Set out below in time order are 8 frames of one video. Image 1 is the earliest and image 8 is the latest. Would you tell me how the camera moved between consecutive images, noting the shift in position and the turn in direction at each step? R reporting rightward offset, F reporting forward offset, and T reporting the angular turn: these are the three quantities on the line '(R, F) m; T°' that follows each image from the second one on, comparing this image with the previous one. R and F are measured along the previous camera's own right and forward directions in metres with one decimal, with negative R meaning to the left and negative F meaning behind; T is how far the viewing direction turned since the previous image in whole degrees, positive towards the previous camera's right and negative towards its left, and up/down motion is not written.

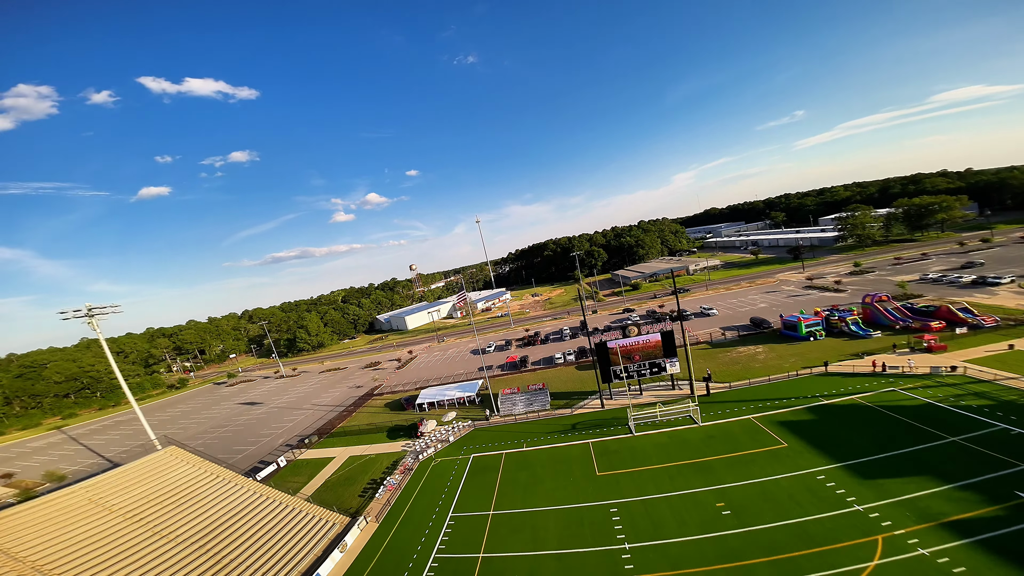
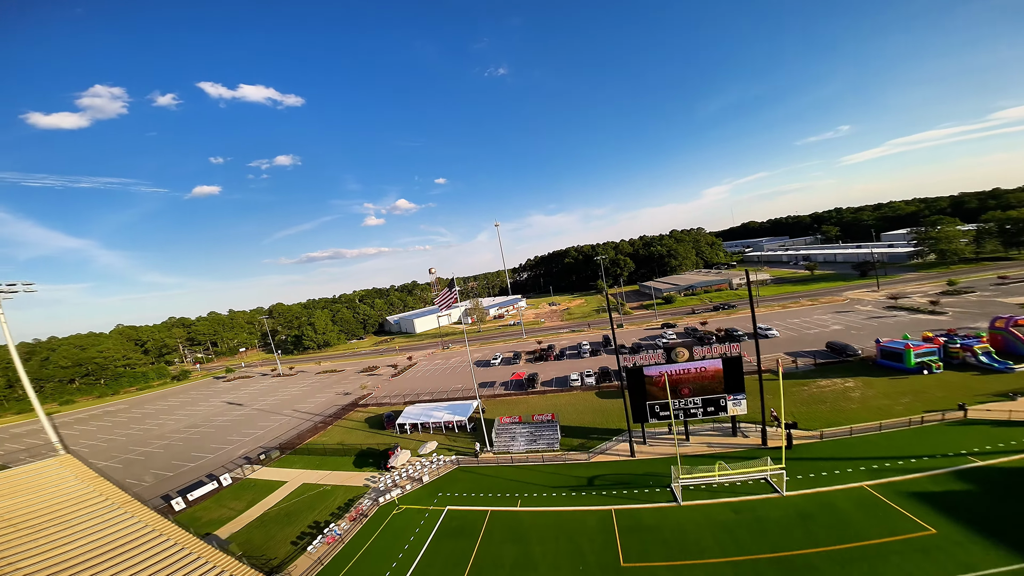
(+1.5, +8.2) m; -4°
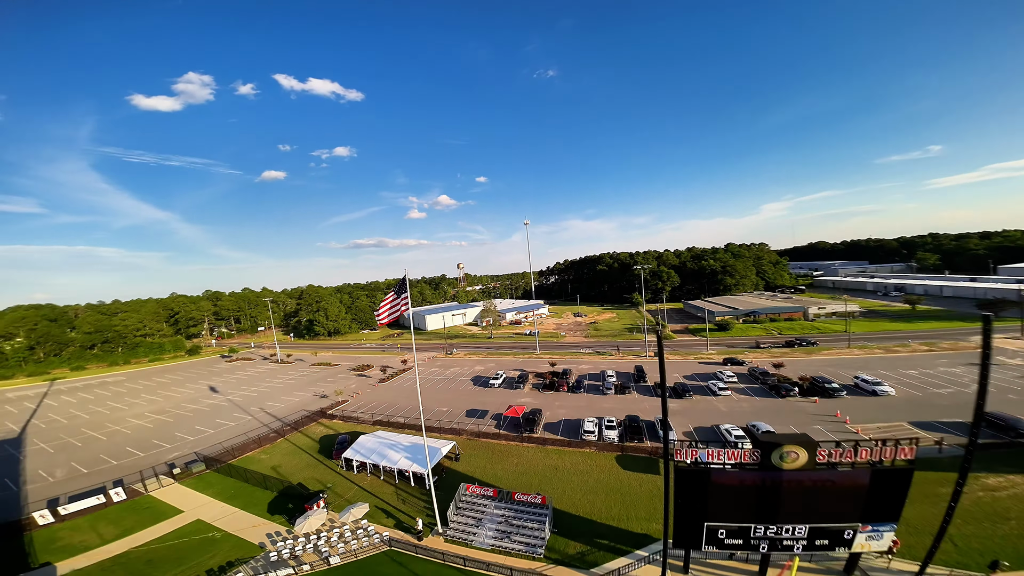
(+2.6, +9.8) m; -6°
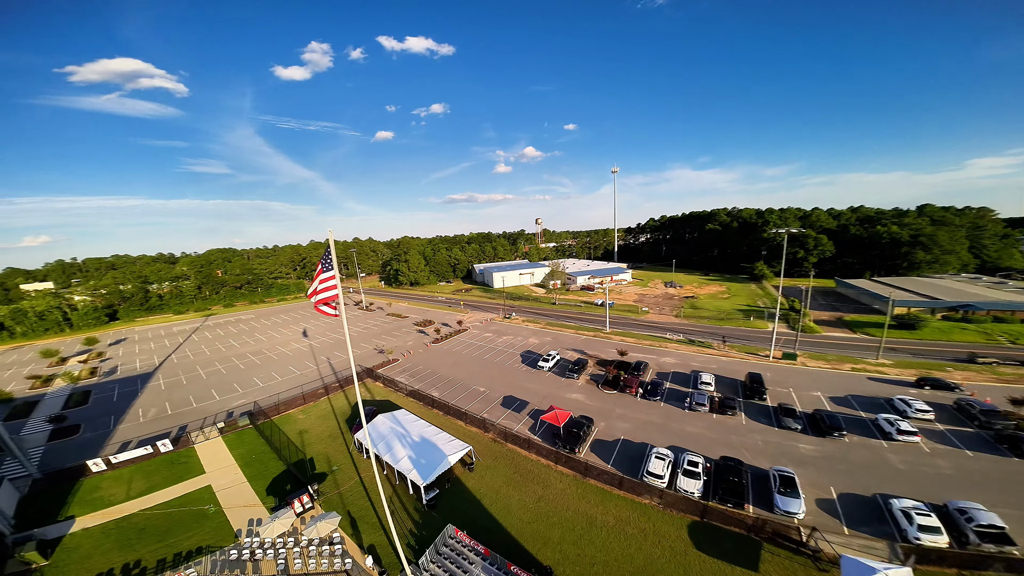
(+2.6, +8.3) m; -16°
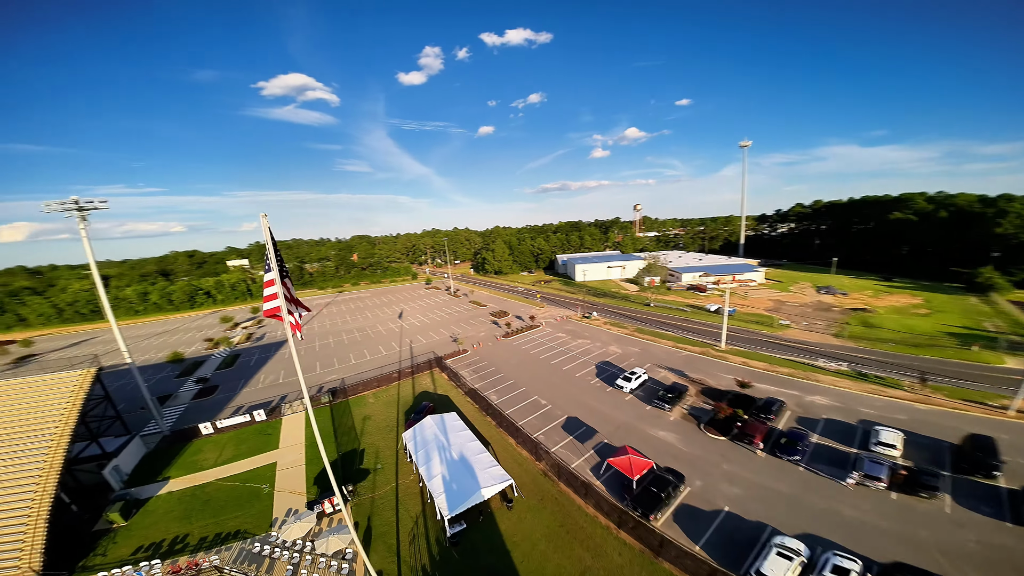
(+1.3, +5.0) m; -17°
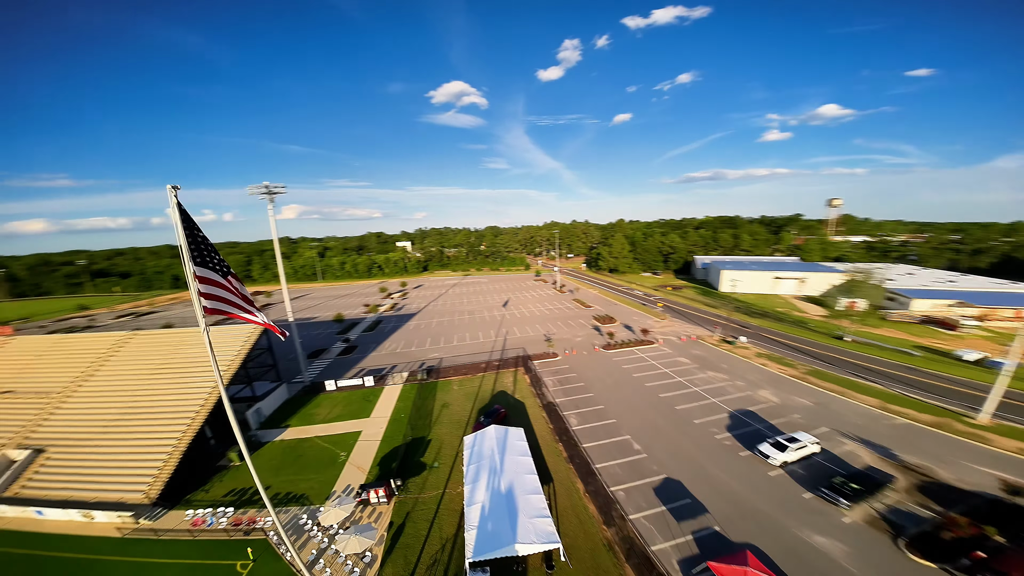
(+1.0, +4.7) m; -22°
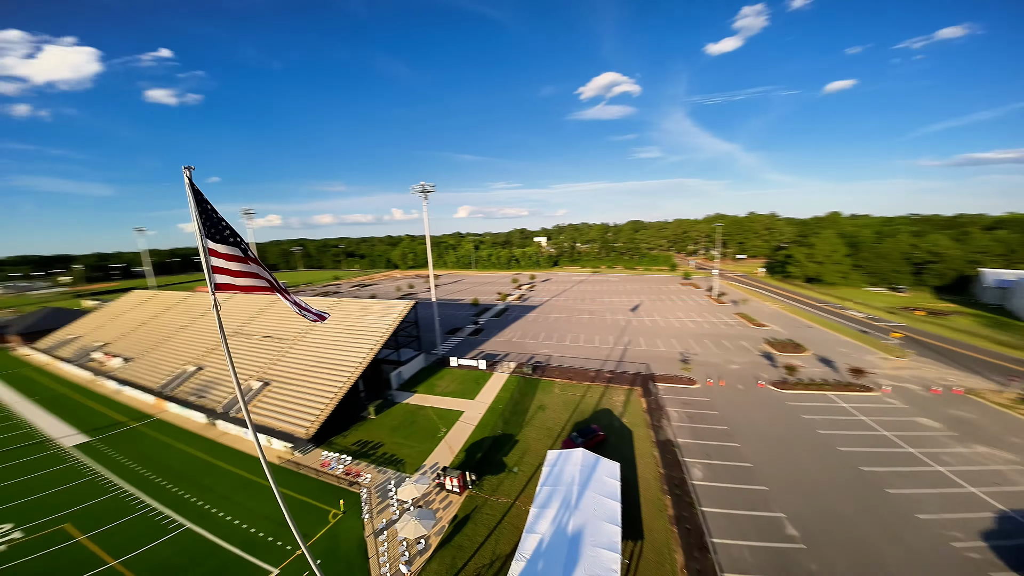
(+1.5, +2.2) m; -24°
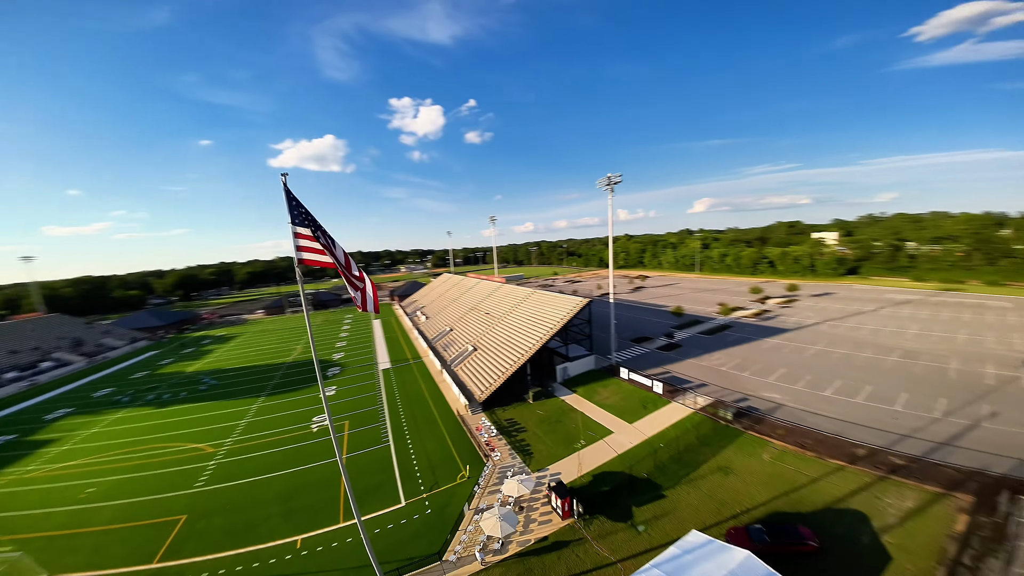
(+3.2, +2.5) m; -39°
